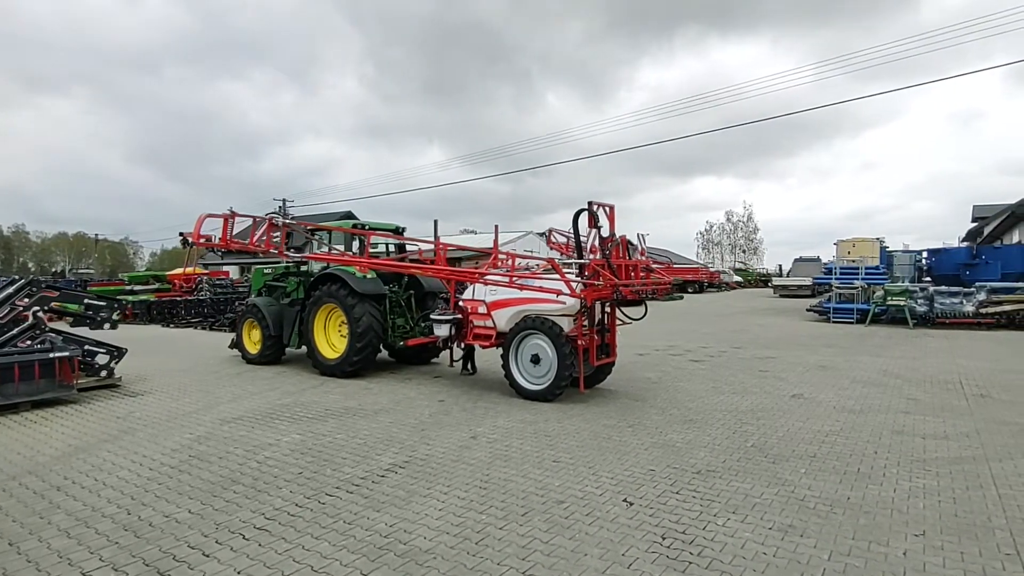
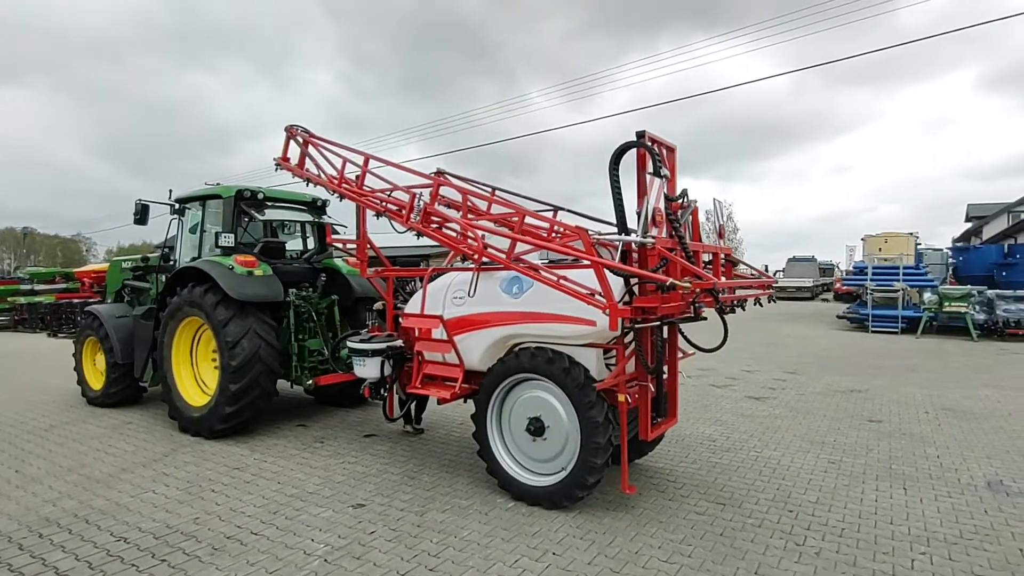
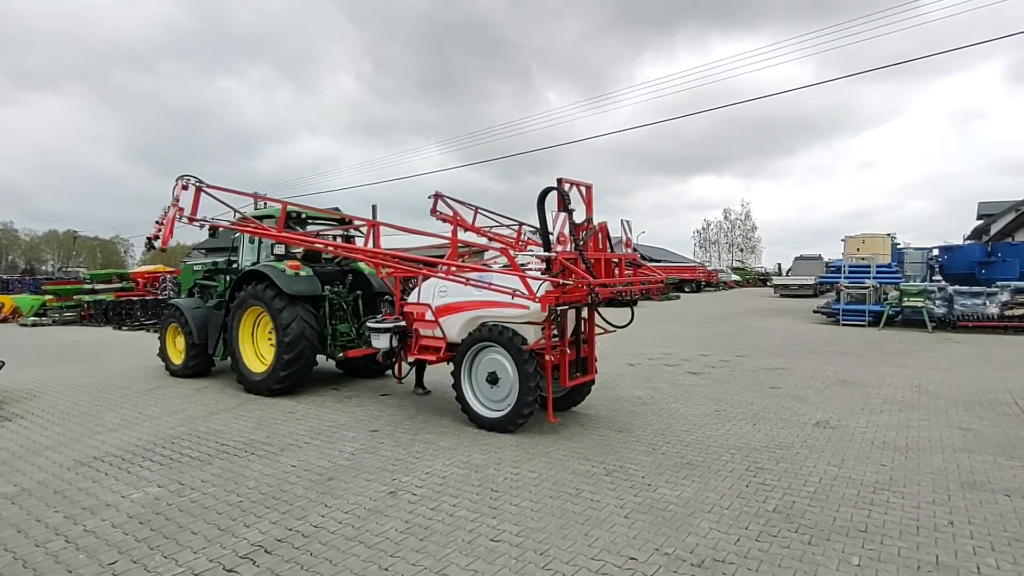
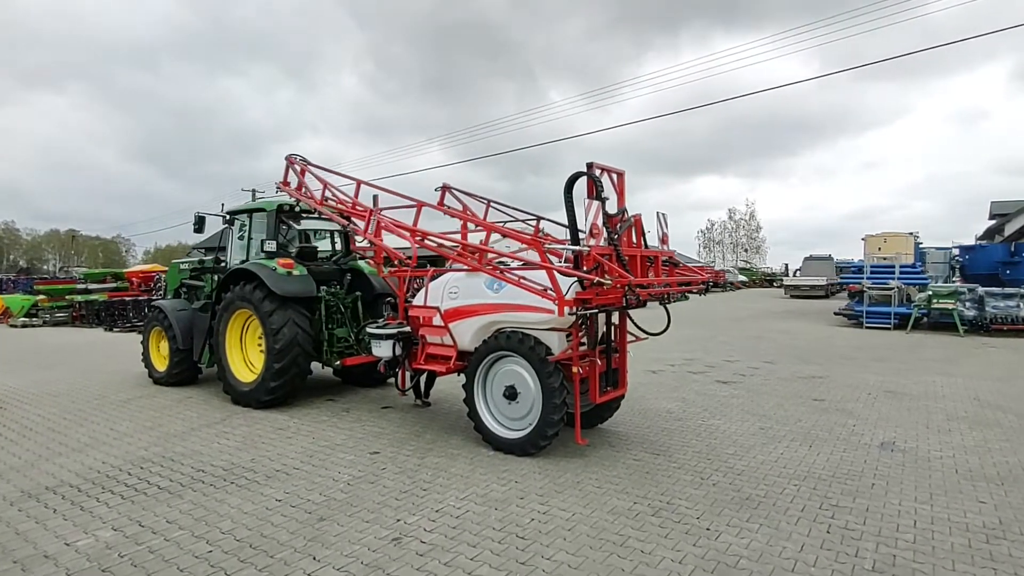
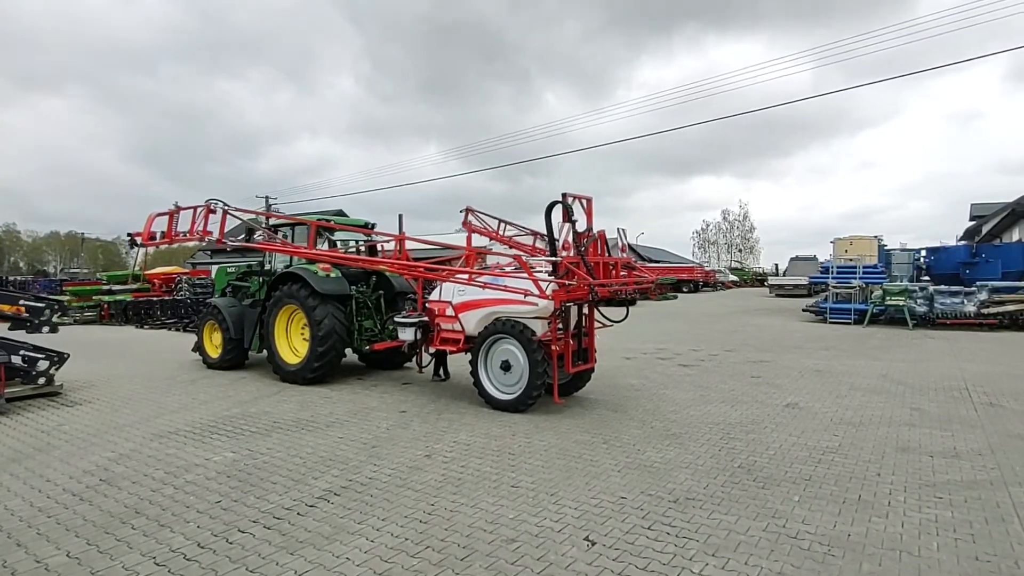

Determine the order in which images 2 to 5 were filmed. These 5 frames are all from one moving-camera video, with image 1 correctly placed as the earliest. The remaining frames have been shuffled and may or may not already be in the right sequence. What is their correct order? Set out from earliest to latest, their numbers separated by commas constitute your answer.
5, 3, 4, 2
